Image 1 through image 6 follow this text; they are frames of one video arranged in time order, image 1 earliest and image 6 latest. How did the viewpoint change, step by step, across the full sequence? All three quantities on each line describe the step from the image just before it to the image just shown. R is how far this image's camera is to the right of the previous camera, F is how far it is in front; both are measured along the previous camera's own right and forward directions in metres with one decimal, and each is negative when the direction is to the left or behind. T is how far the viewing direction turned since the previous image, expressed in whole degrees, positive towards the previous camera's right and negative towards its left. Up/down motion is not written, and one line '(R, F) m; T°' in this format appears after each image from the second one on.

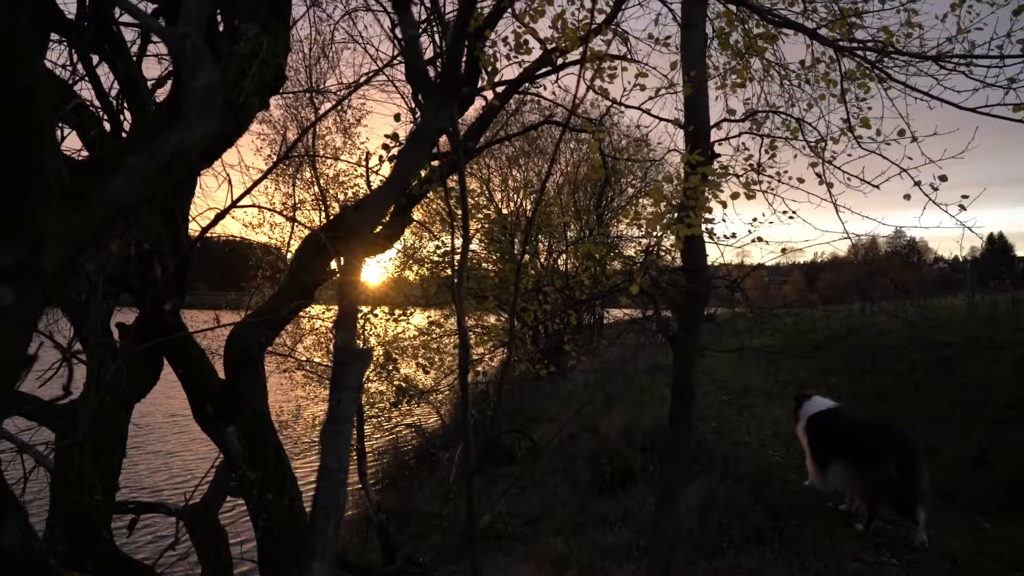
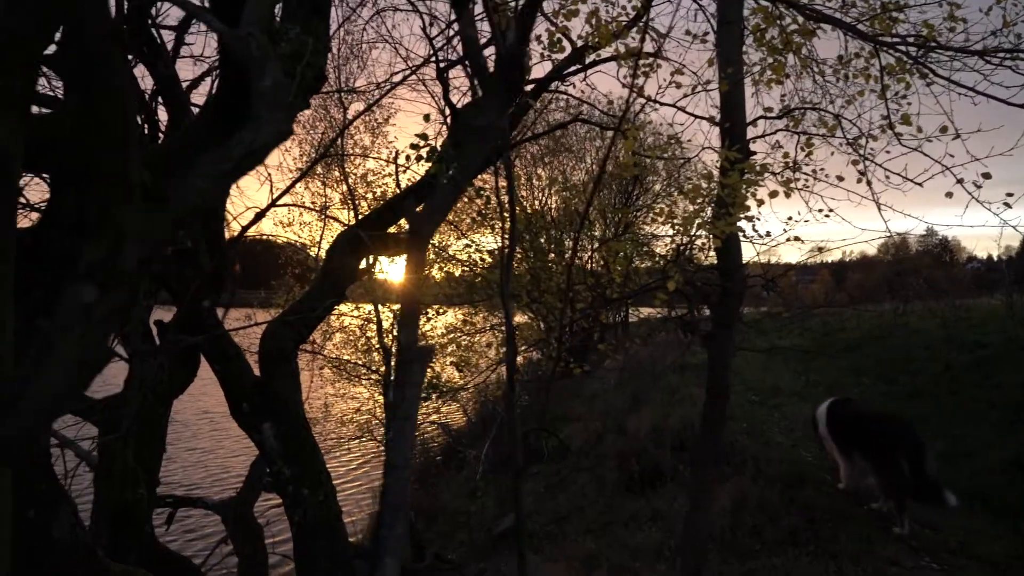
(-0.2, 0.0) m; -2°
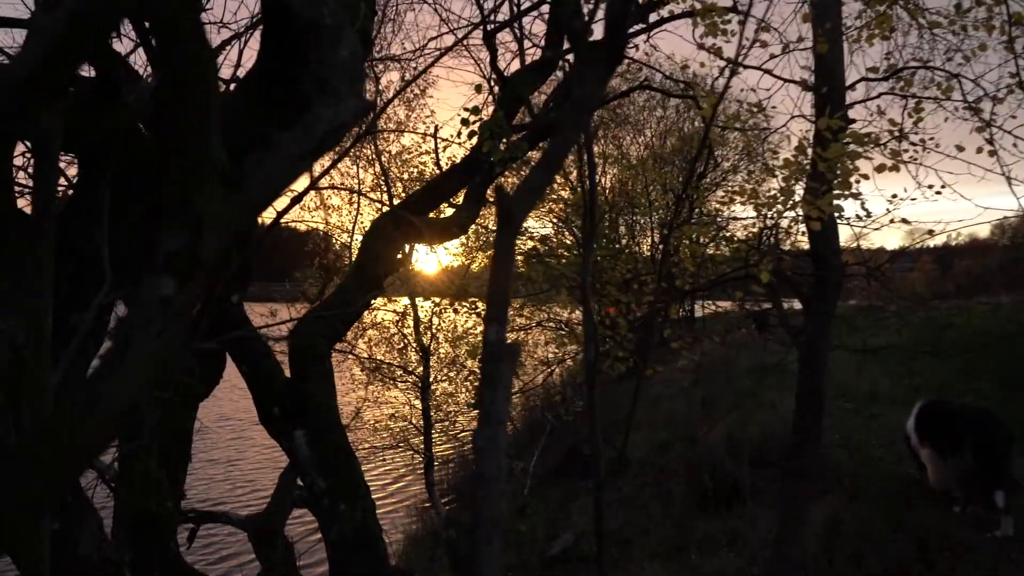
(-0.2, +0.8) m; -3°
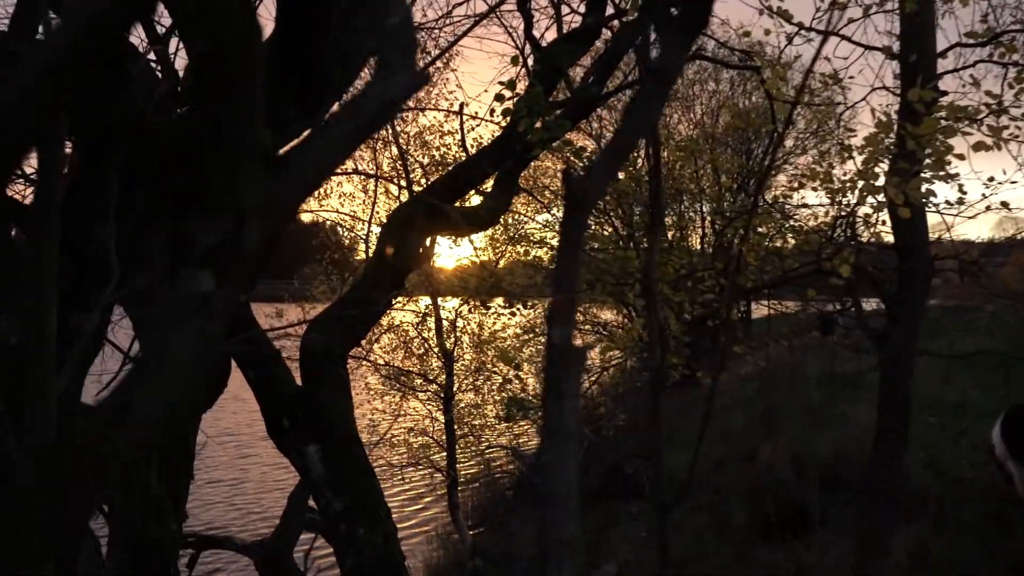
(-0.1, +0.7) m; -2°
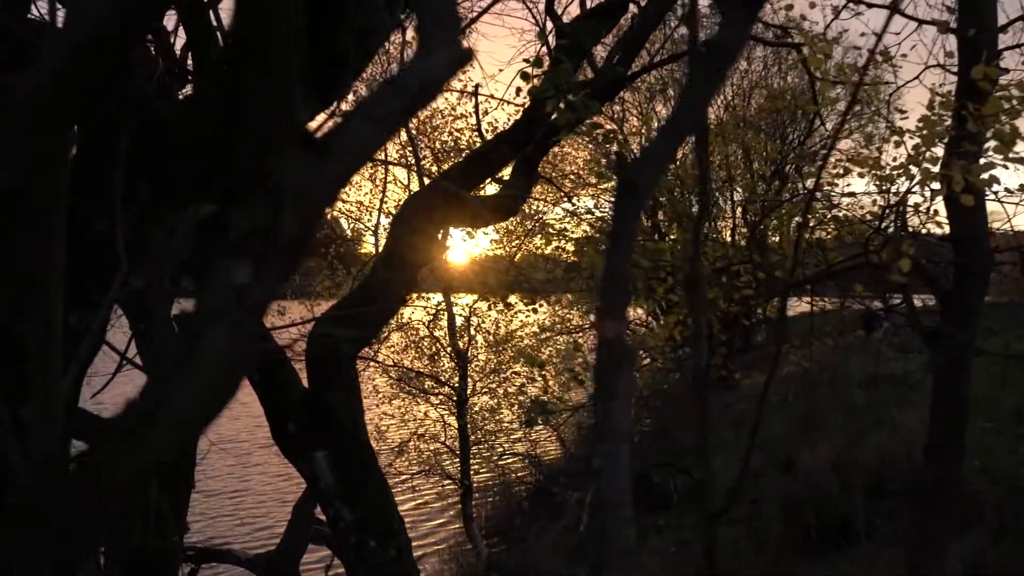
(0.0, +0.4) m; -1°
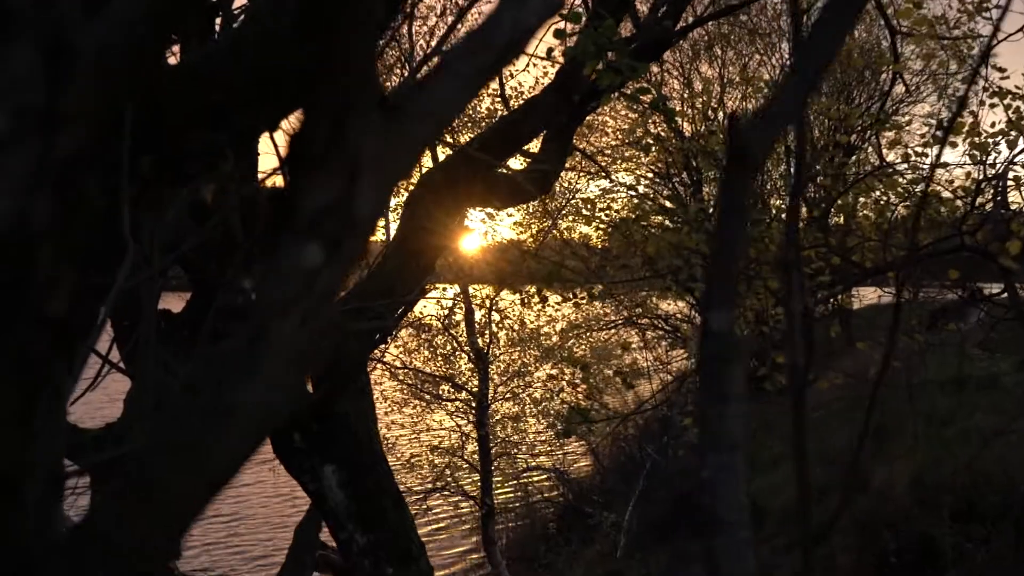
(-0.1, +0.7) m; -2°
